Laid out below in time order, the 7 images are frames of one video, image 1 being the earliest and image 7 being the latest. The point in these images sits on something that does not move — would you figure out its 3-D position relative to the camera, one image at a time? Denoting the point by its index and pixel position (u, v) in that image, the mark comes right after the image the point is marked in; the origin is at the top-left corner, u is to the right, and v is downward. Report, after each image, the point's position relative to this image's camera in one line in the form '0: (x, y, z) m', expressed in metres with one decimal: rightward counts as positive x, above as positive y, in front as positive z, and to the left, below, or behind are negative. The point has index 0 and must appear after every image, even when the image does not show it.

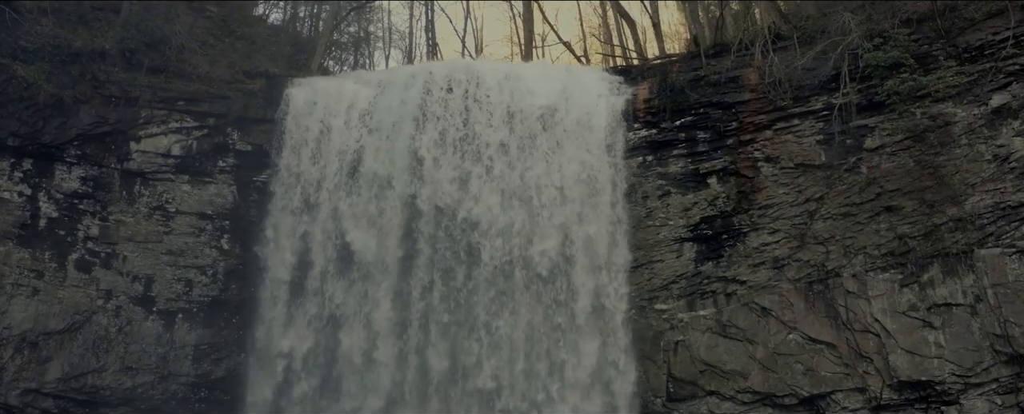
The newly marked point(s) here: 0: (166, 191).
0: (-5.4, +0.2, +10.7) m
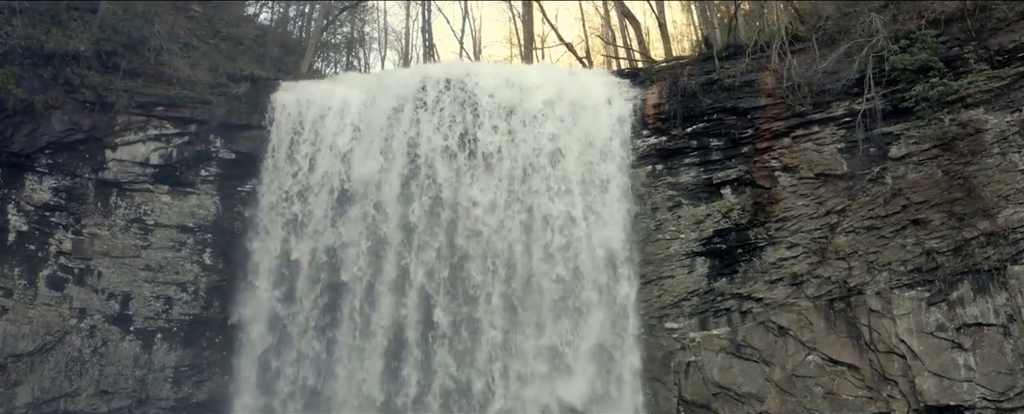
0: (-5.4, +0.1, +10.1) m
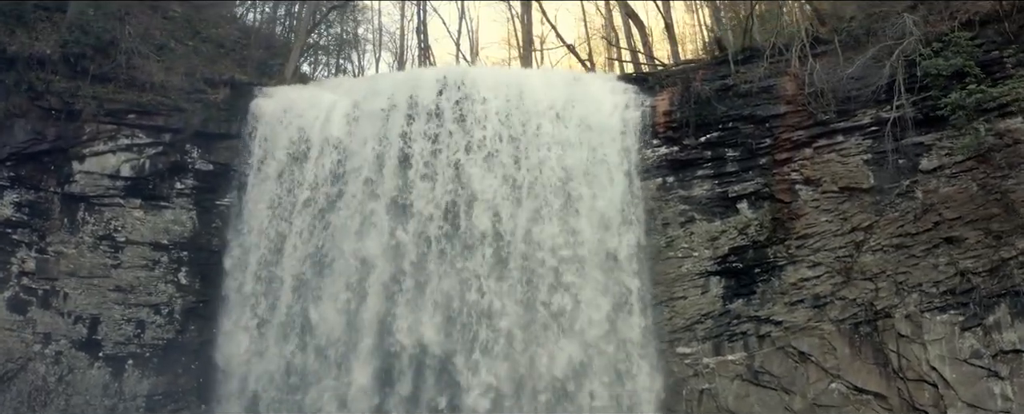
0: (-5.4, -0.2, +9.3) m
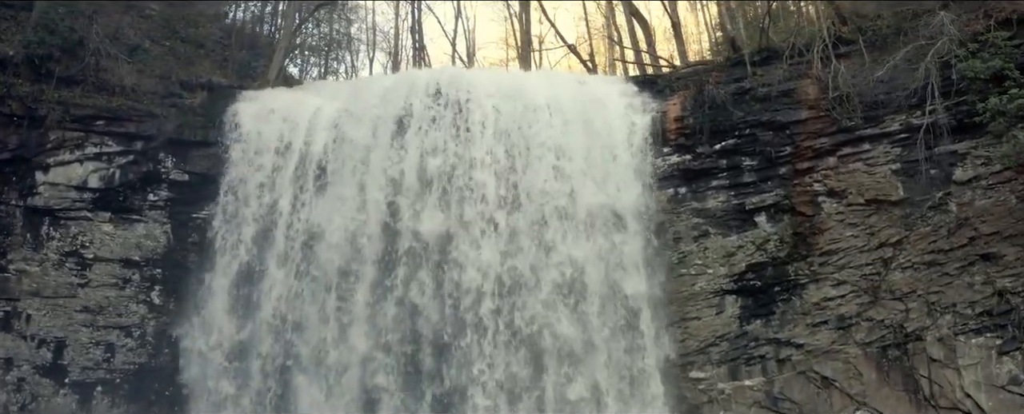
0: (-5.4, -0.3, +8.6) m
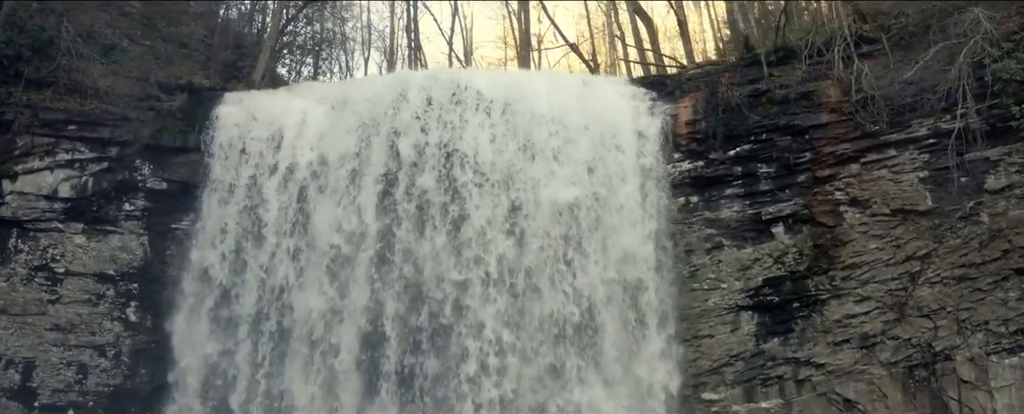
0: (-5.4, -0.4, +8.1) m
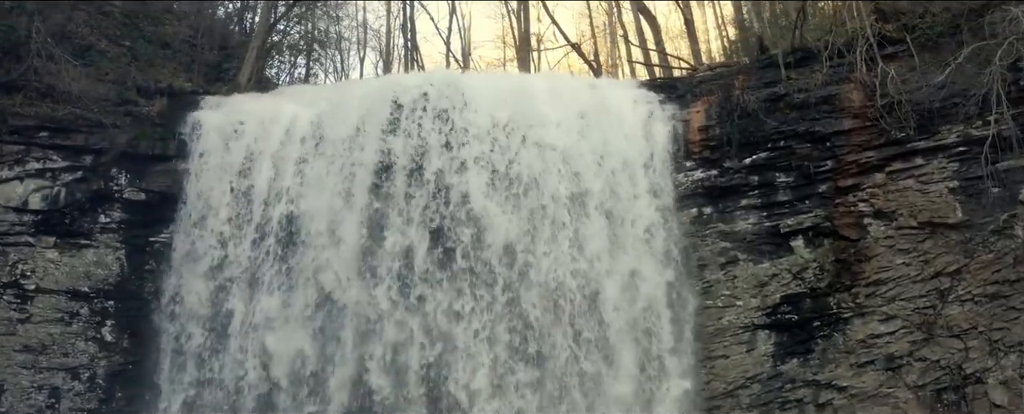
0: (-5.4, -0.6, +7.6) m
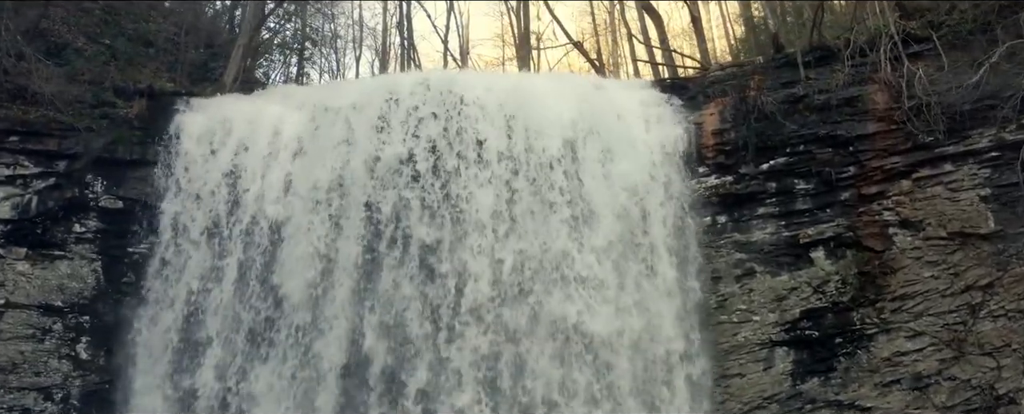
0: (-5.4, -0.7, +7.1) m
